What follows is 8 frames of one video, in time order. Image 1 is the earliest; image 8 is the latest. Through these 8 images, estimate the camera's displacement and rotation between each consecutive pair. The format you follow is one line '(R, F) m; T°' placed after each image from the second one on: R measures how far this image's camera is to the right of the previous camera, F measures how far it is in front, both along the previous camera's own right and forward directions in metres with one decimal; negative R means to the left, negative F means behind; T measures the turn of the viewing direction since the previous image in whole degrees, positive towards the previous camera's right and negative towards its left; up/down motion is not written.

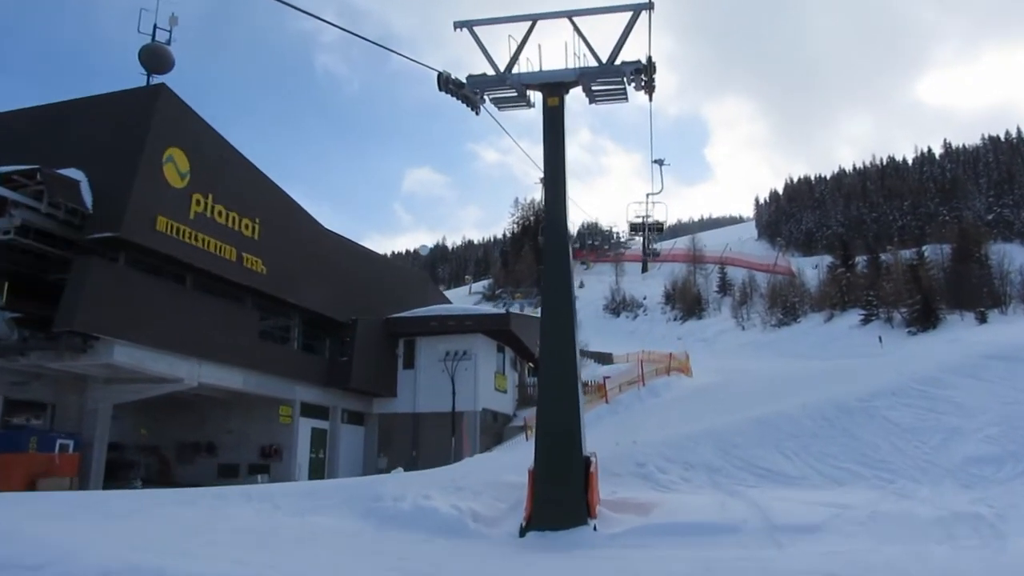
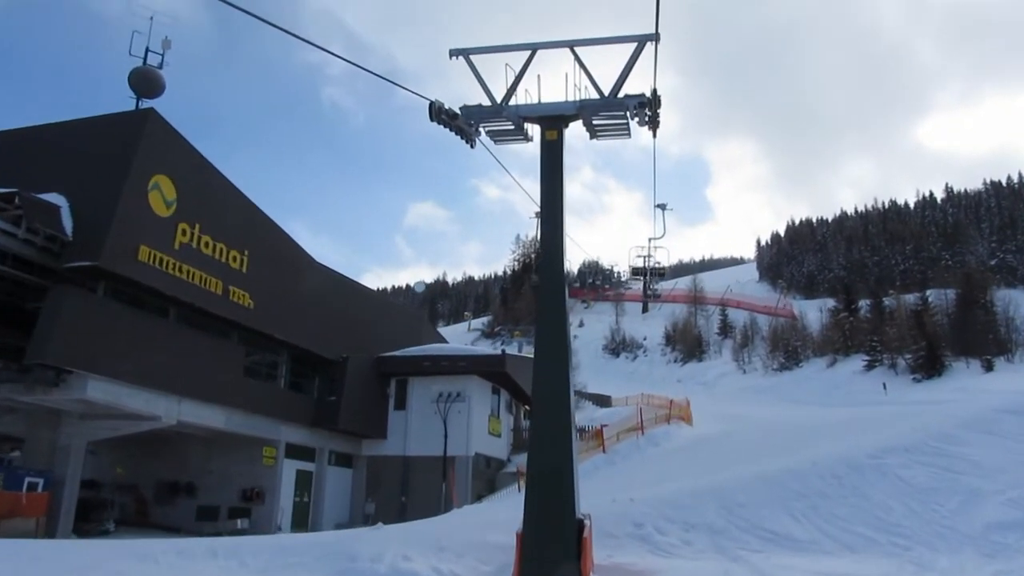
(+0.1, +0.7) m; 0°
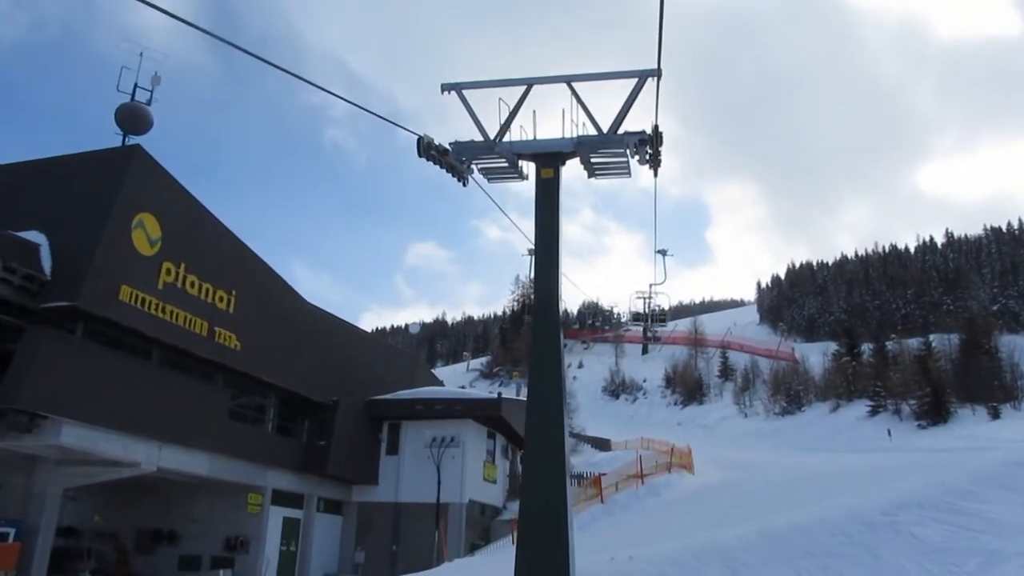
(+0.1, +0.6) m; 0°
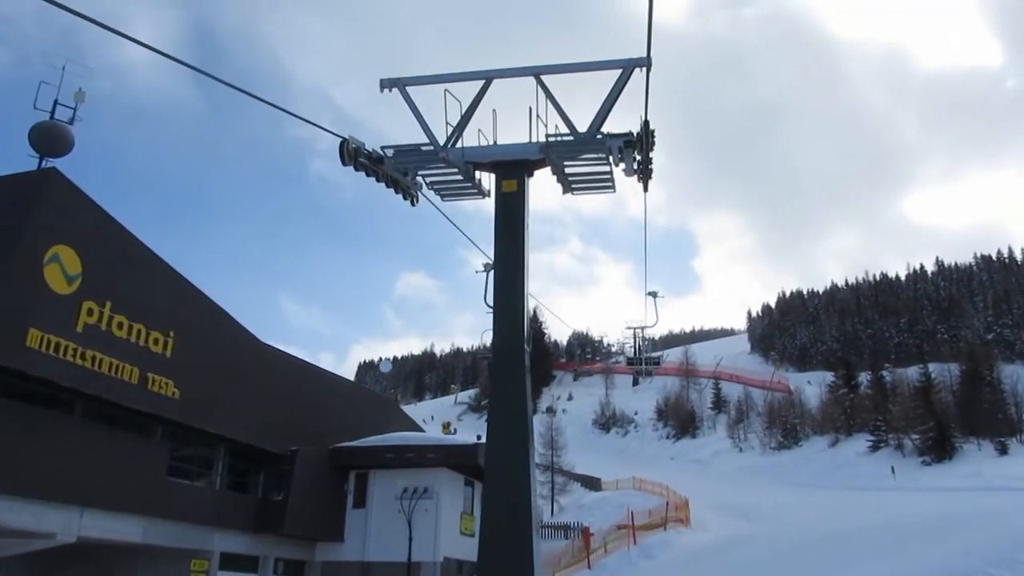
(+0.3, +2.0) m; +1°
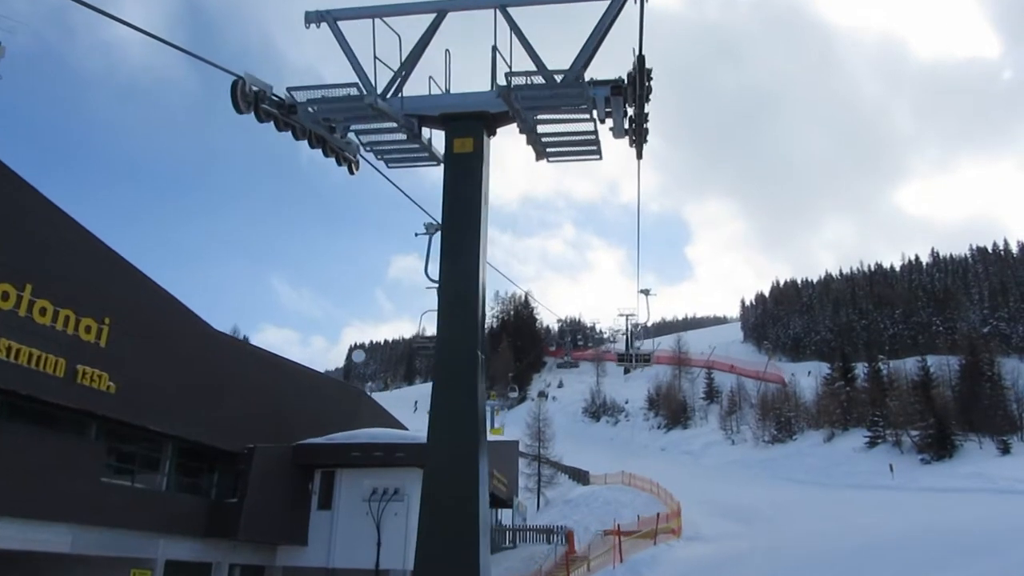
(+0.3, +1.7) m; 0°
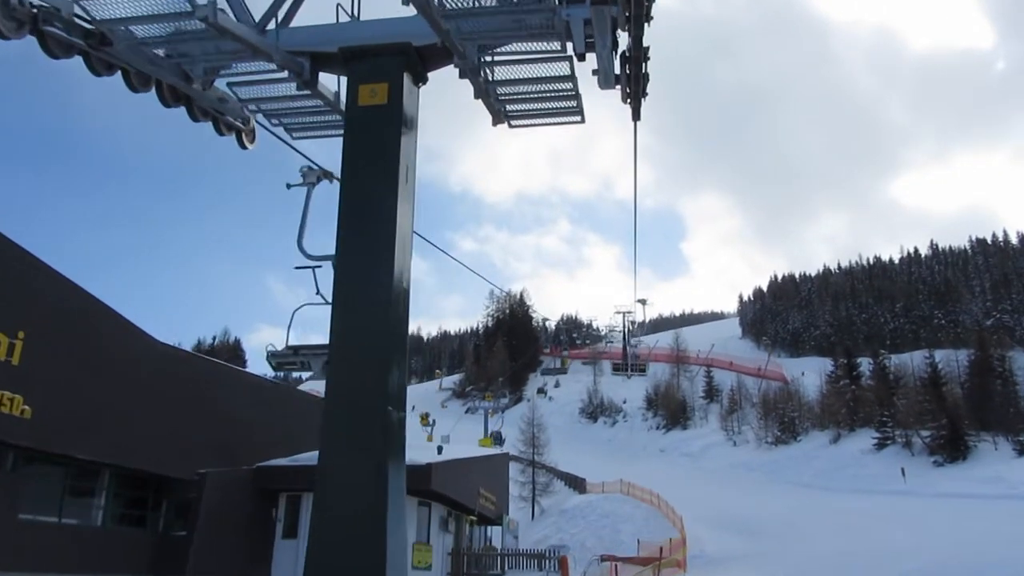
(+0.3, +2.0) m; 0°
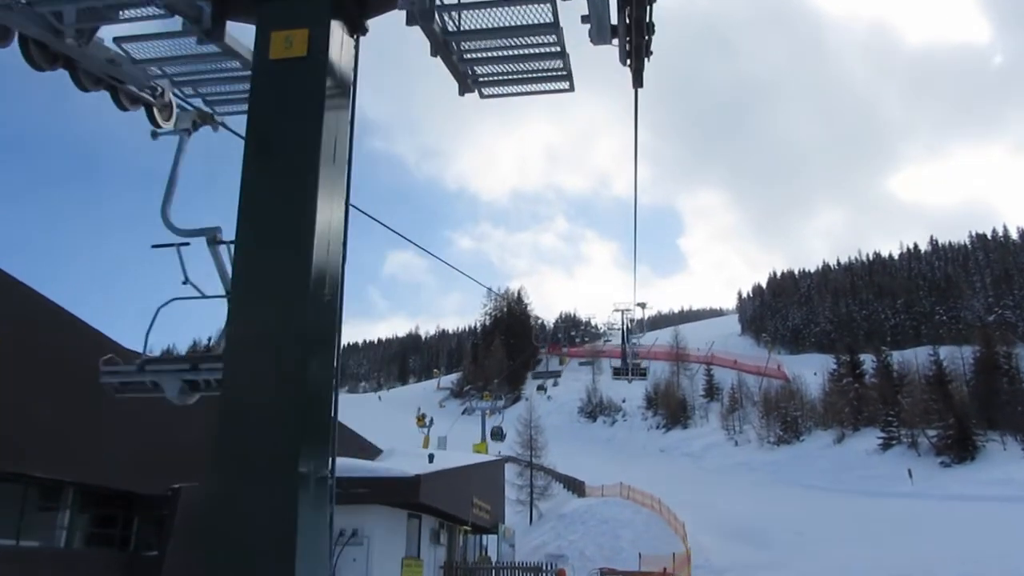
(+0.1, +1.0) m; 0°
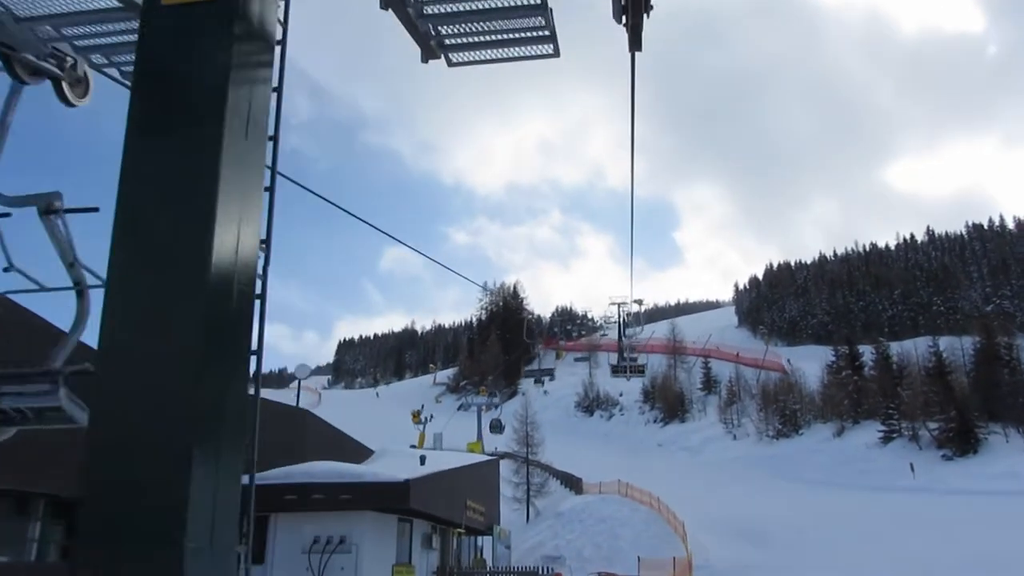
(+0.1, +0.7) m; 0°
